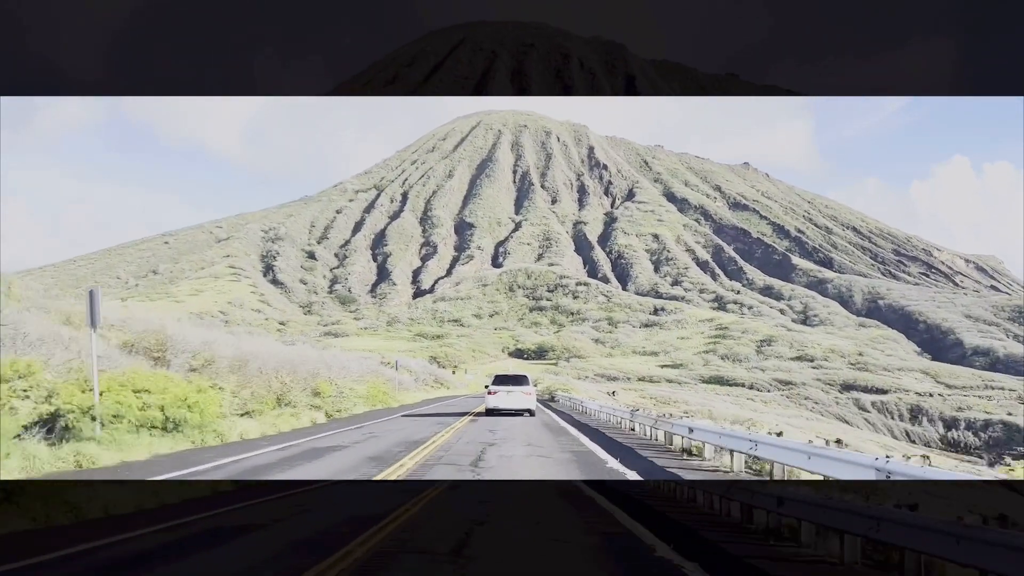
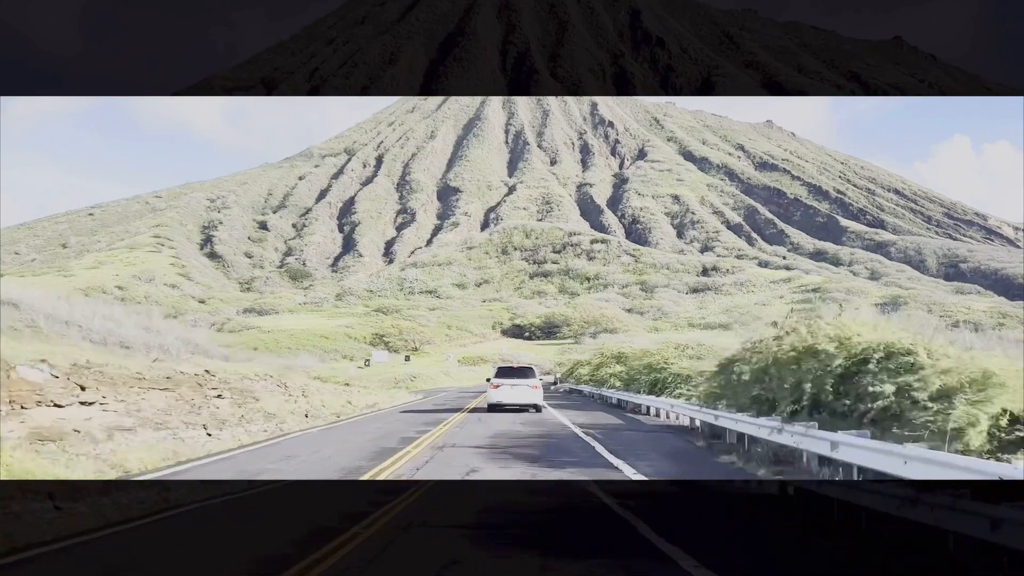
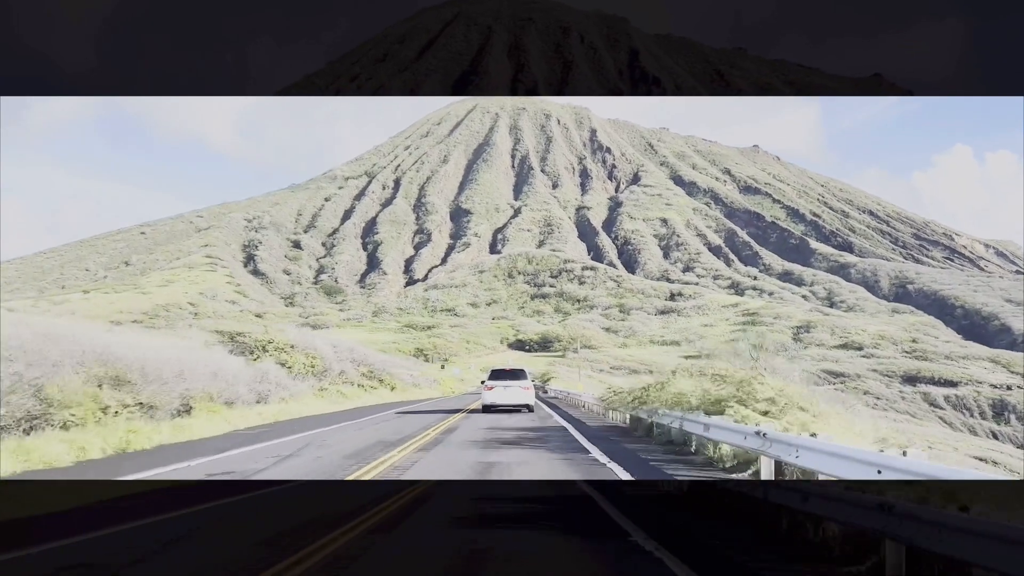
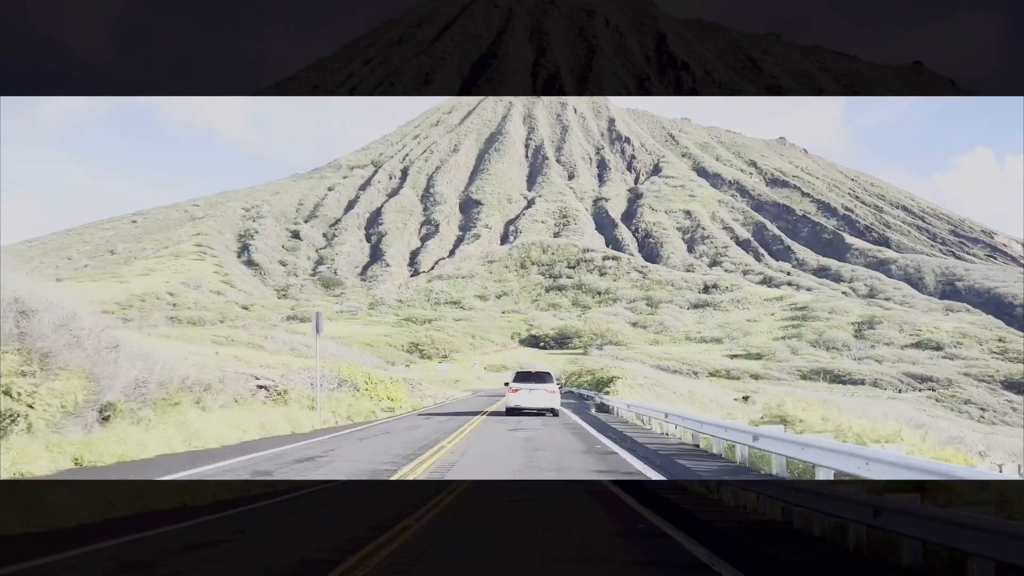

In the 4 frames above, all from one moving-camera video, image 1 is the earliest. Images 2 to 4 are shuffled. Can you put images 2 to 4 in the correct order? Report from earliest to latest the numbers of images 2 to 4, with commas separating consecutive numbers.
3, 4, 2
